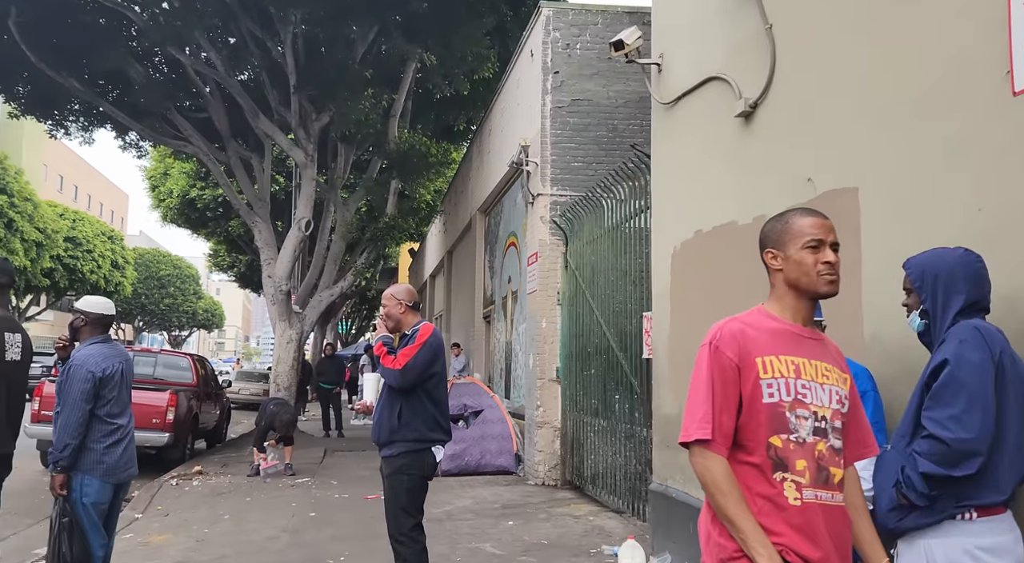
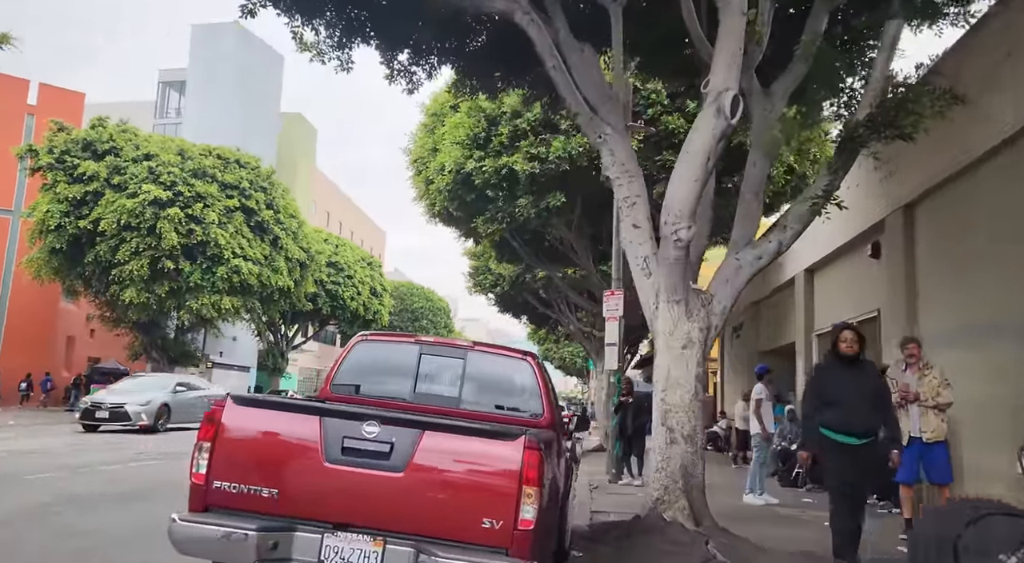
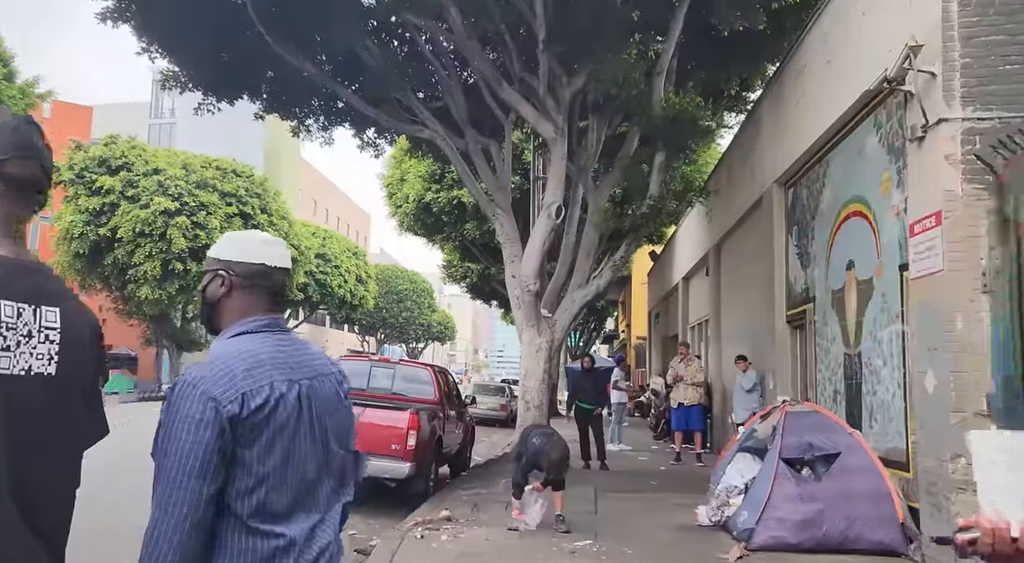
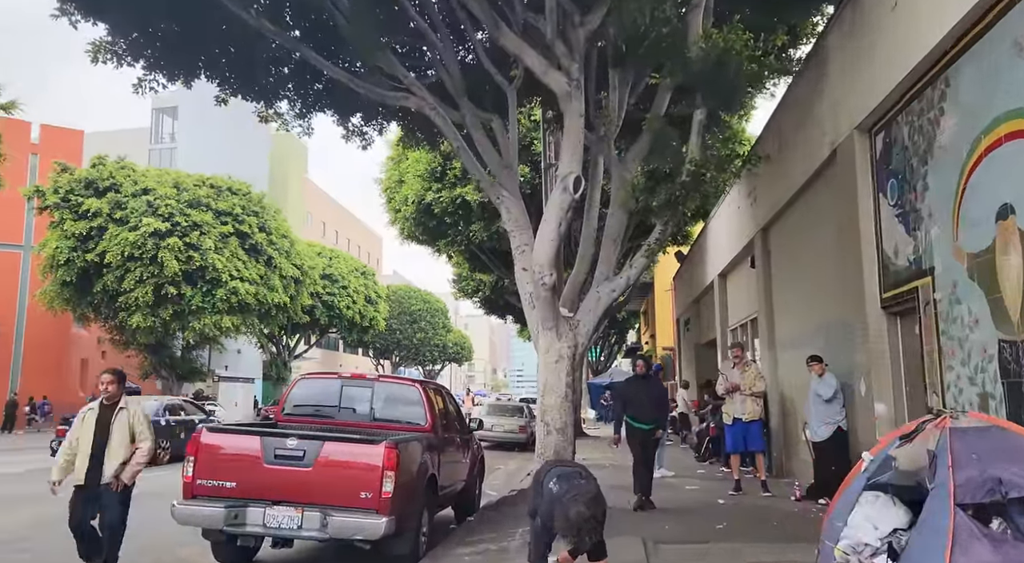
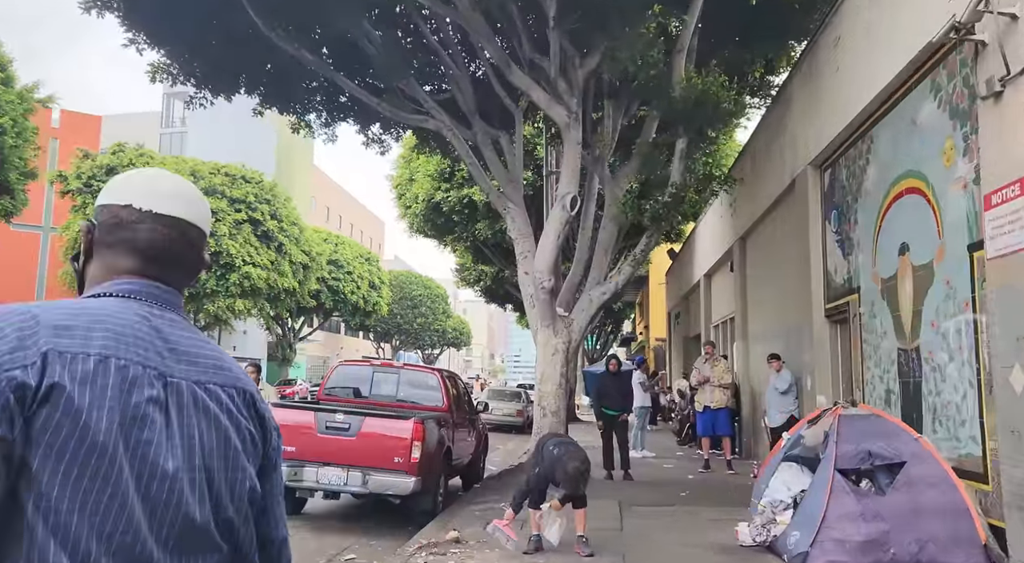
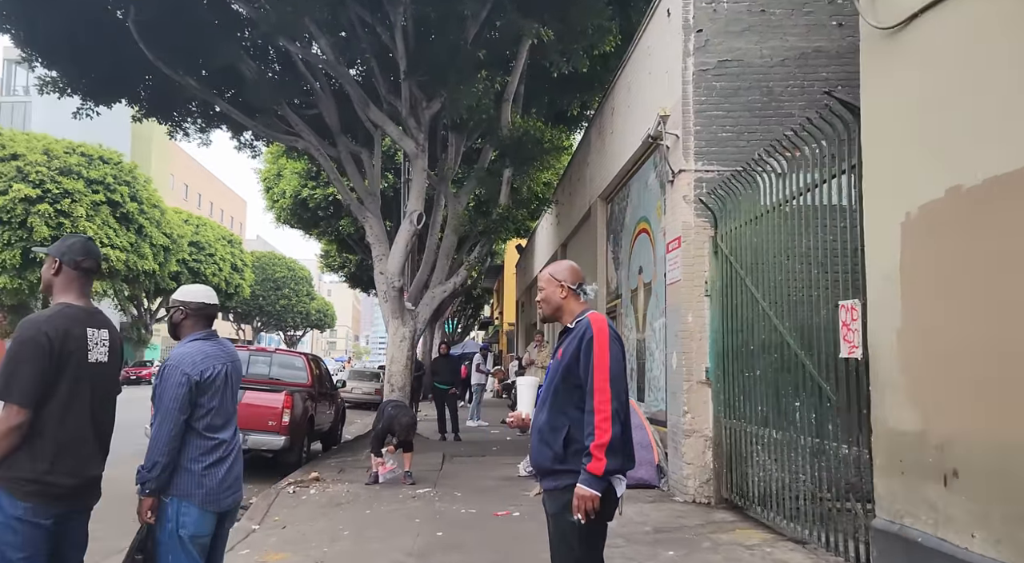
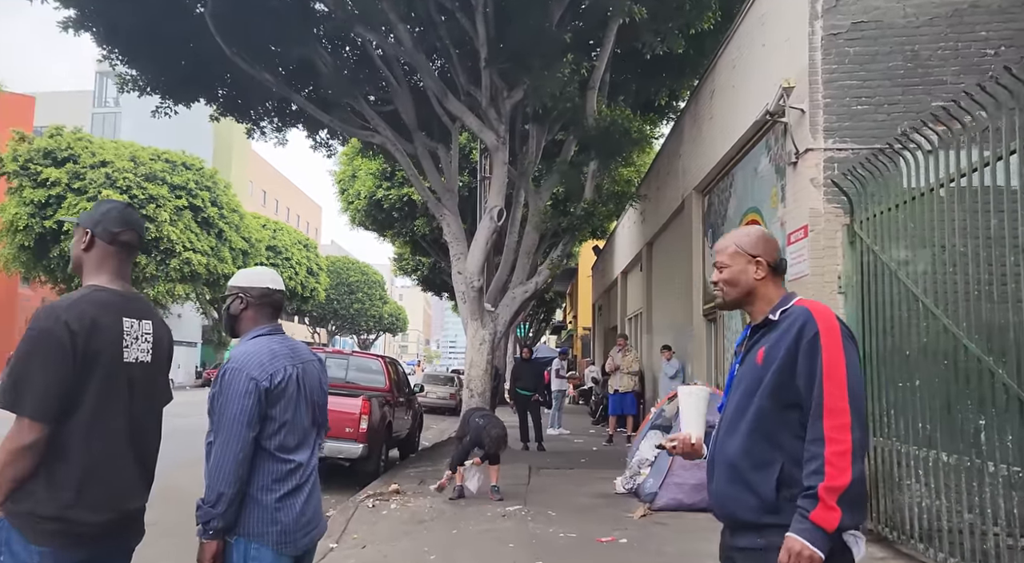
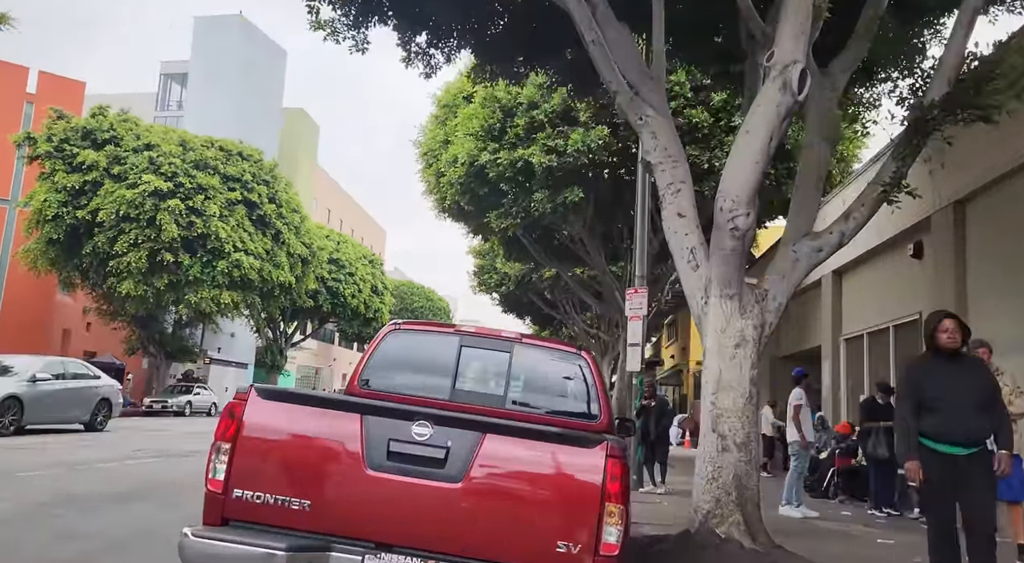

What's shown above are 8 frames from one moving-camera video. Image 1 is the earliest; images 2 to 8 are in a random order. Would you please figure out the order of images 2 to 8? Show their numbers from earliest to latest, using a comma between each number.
6, 7, 3, 5, 4, 2, 8
